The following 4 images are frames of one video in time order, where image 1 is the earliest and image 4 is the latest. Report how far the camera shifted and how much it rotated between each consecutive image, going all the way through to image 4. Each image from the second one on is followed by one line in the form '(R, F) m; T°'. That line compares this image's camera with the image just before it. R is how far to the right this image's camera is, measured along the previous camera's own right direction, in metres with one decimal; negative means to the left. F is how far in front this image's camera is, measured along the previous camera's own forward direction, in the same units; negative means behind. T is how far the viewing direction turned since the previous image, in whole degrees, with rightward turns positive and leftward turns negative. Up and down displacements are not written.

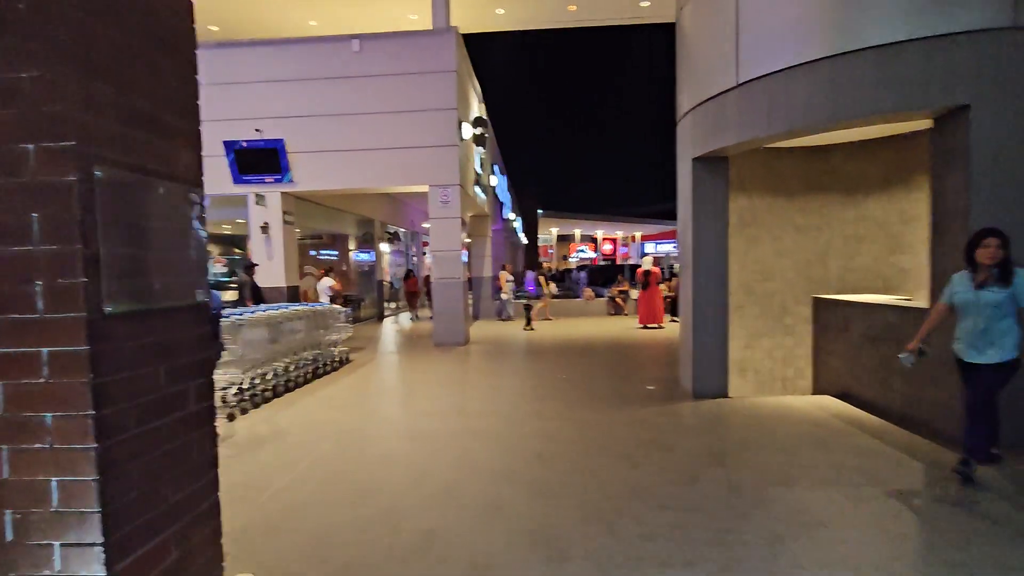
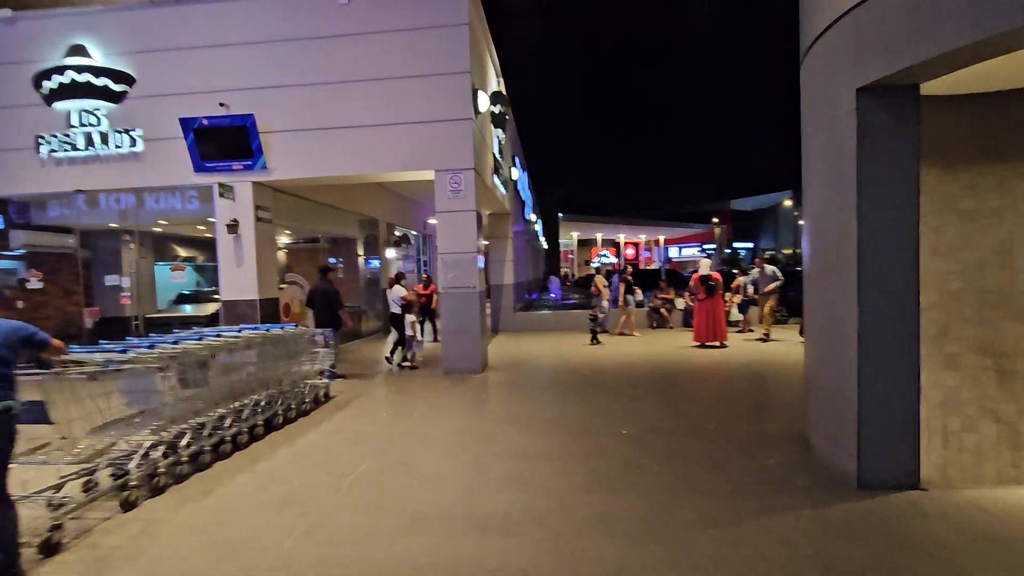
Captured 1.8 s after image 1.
(-0.2, +2.8) m; -2°
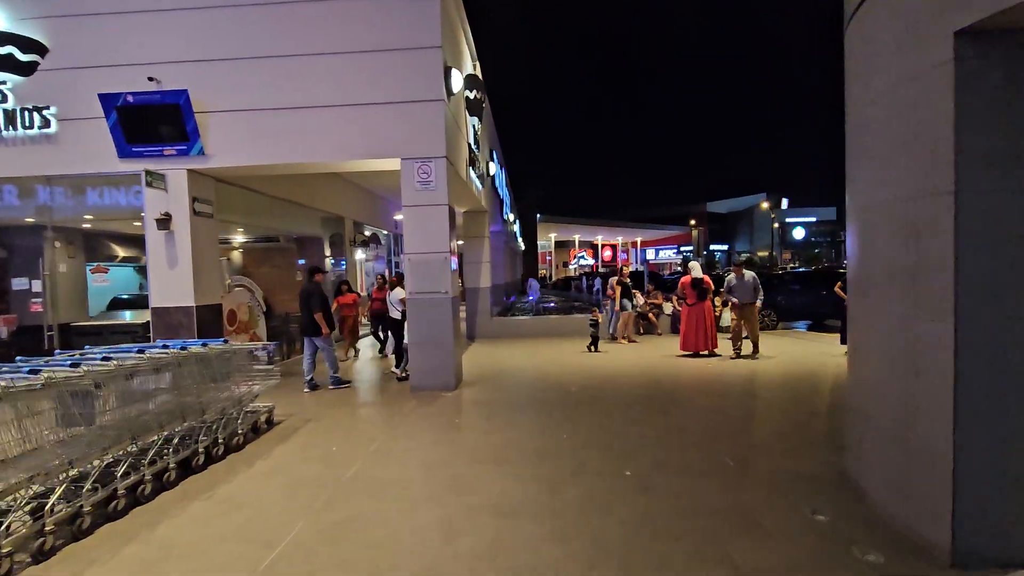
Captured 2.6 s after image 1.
(0.0, +1.2) m; +3°
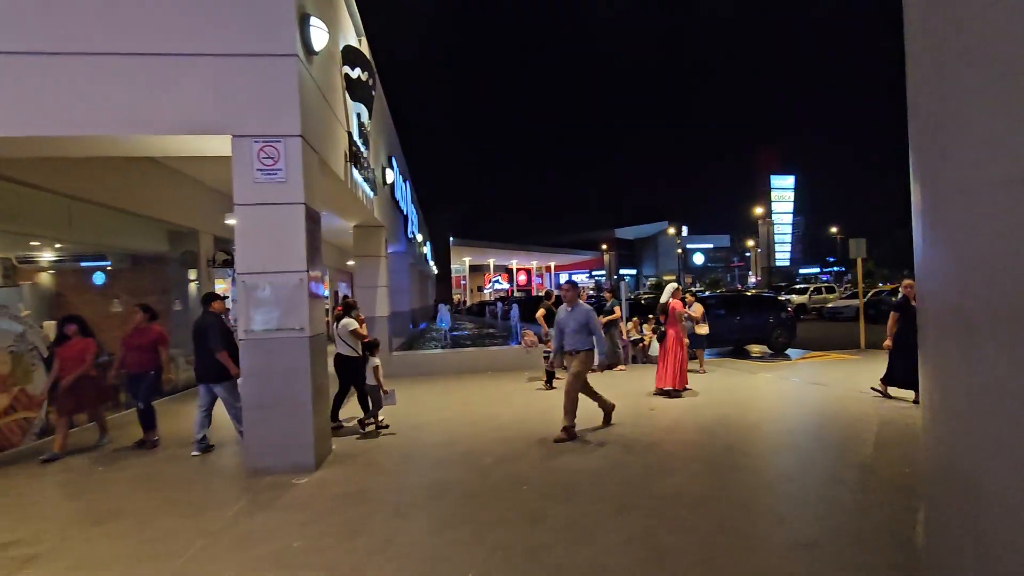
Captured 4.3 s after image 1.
(+0.3, +2.4) m; +9°
